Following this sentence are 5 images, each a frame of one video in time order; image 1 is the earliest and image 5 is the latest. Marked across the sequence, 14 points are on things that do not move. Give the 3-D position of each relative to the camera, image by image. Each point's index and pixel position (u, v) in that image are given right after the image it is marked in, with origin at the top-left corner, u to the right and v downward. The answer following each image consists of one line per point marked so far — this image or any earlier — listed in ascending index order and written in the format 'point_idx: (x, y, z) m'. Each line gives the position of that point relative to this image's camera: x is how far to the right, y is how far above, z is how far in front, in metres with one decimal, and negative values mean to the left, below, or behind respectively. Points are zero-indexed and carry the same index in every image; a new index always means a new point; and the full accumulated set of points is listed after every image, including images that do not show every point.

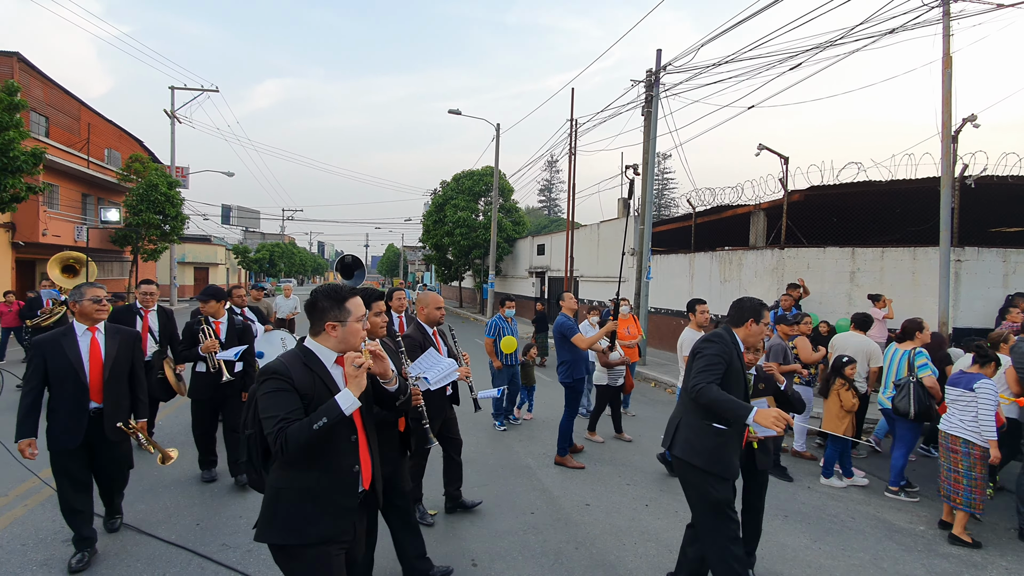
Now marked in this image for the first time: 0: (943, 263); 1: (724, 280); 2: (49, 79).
0: (+4.4, +0.2, +5.4) m
1: (+3.9, +0.2, +10.6) m
2: (-16.1, +7.1, +18.2) m
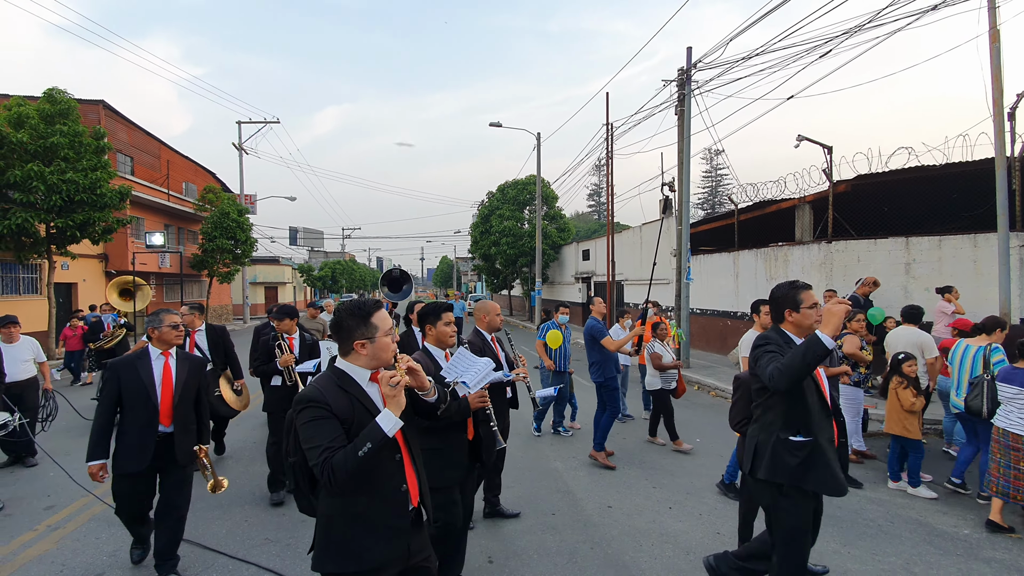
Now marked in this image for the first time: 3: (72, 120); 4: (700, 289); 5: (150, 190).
0: (+4.7, +0.4, +5.1) m
1: (+4.8, +0.2, +10.2) m
2: (-14.6, +6.2, +20.0) m
3: (-11.3, +4.2, +13.4) m
4: (+4.2, 0.0, +12.7) m
5: (-13.8, +3.6, +19.9) m
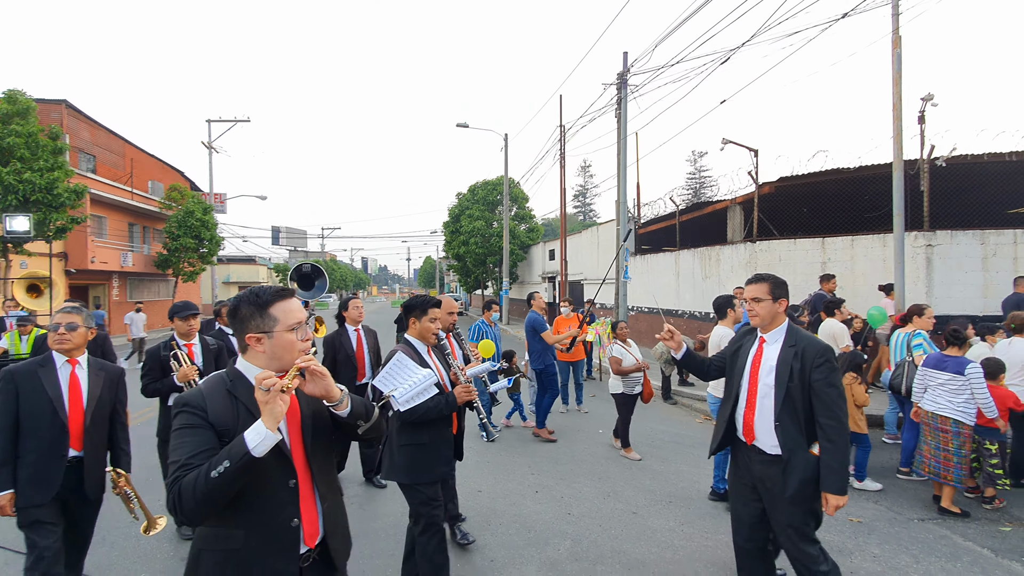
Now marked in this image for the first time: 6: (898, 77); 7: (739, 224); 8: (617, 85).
0: (+3.8, +0.4, +5.3) m
1: (+3.8, +0.2, +10.4) m
2: (-15.6, +6.3, +19.9) m
3: (-12.2, +4.3, +13.4) m
4: (+3.2, 0.0, +12.9) m
5: (-14.8, +3.7, +19.8) m
6: (+3.9, +2.1, +5.3) m
7: (+4.3, +1.2, +9.9) m
8: (+1.6, +3.1, +8.0) m
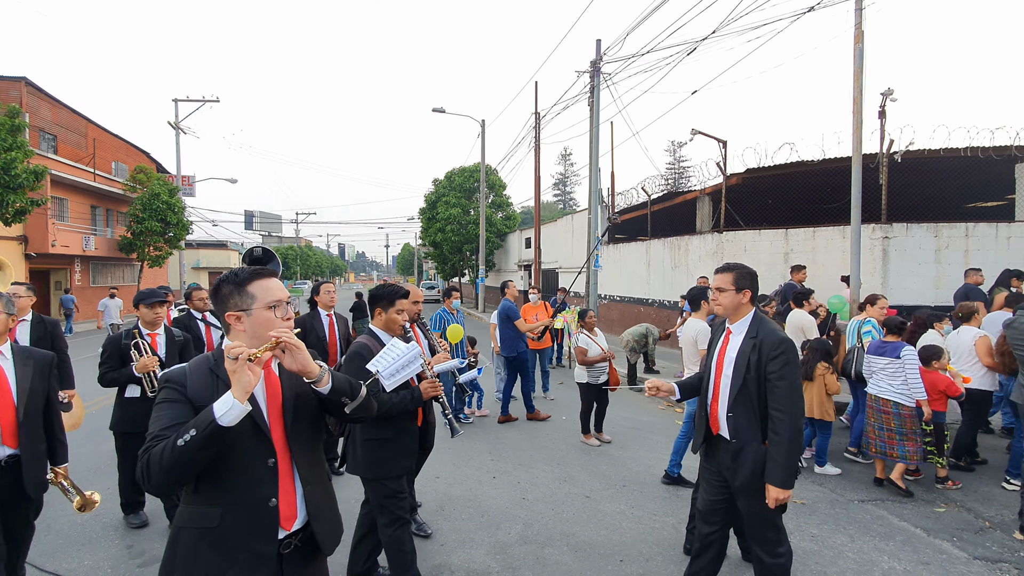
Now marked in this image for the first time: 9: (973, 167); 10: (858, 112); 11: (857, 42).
0: (+3.5, +0.5, +5.4) m
1: (+3.3, +0.4, +10.6) m
2: (-16.4, +6.9, +19.2) m
3: (-12.8, +4.7, +12.8) m
4: (+2.6, +0.3, +13.0) m
5: (-15.6, +4.3, +19.1) m
6: (+3.6, +2.2, +5.4) m
7: (+3.8, +1.4, +10.0) m
8: (+1.2, +3.2, +8.0) m
9: (+8.4, +2.2, +9.7) m
10: (+3.6, +1.8, +5.4) m
11: (+3.6, +2.5, +5.5) m
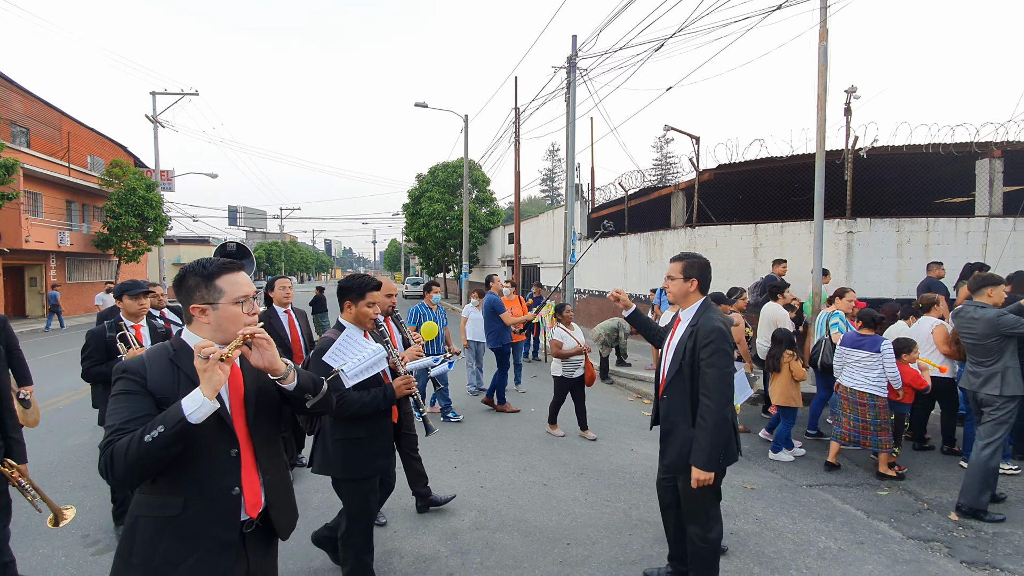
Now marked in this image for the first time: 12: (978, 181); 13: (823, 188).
0: (+3.2, +0.5, +5.5) m
1: (+2.9, +0.5, +10.7) m
2: (-17.0, +7.0, +18.8) m
3: (-13.3, +4.8, +12.6) m
4: (+2.2, +0.4, +13.1) m
5: (-16.2, +4.4, +18.8) m
6: (+3.3, +2.3, +5.5) m
7: (+3.4, +1.5, +10.1) m
8: (+0.8, +3.3, +8.1) m
9: (+8.0, +2.3, +9.9) m
10: (+3.3, +1.9, +5.6) m
11: (+3.2, +2.6, +5.6) m
12: (+8.2, +1.9, +9.4) m
13: (+3.2, +1.0, +5.4) m
